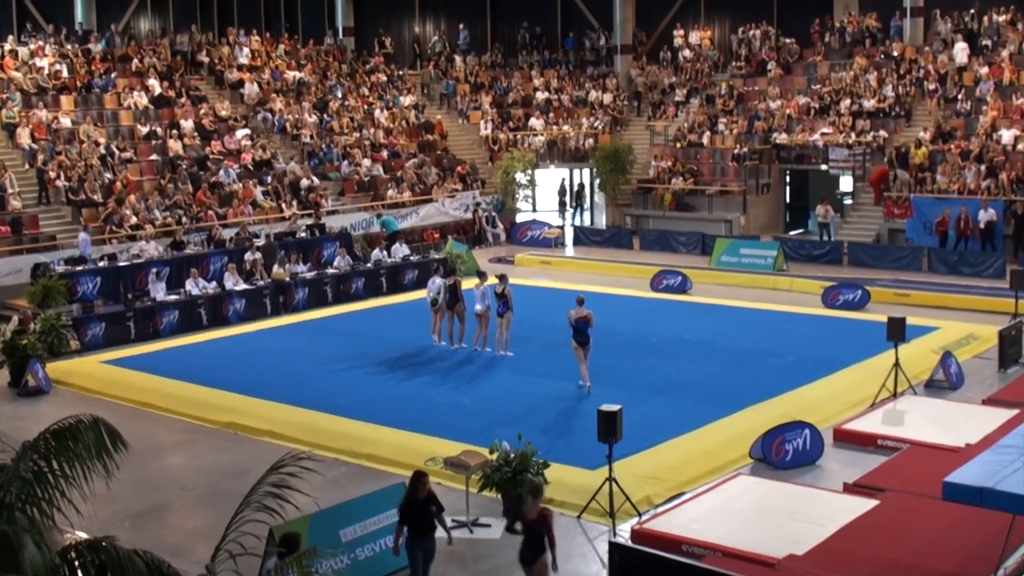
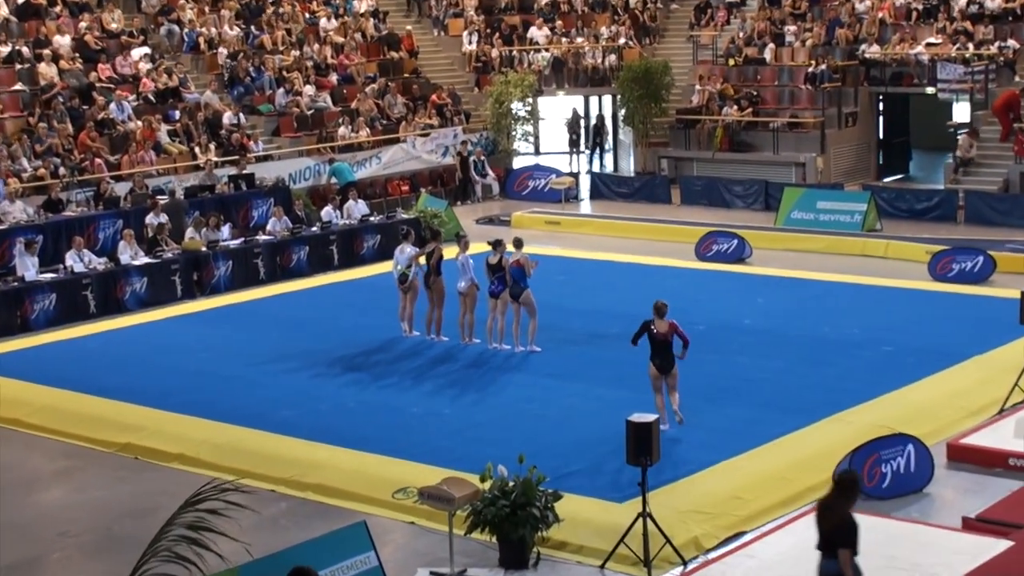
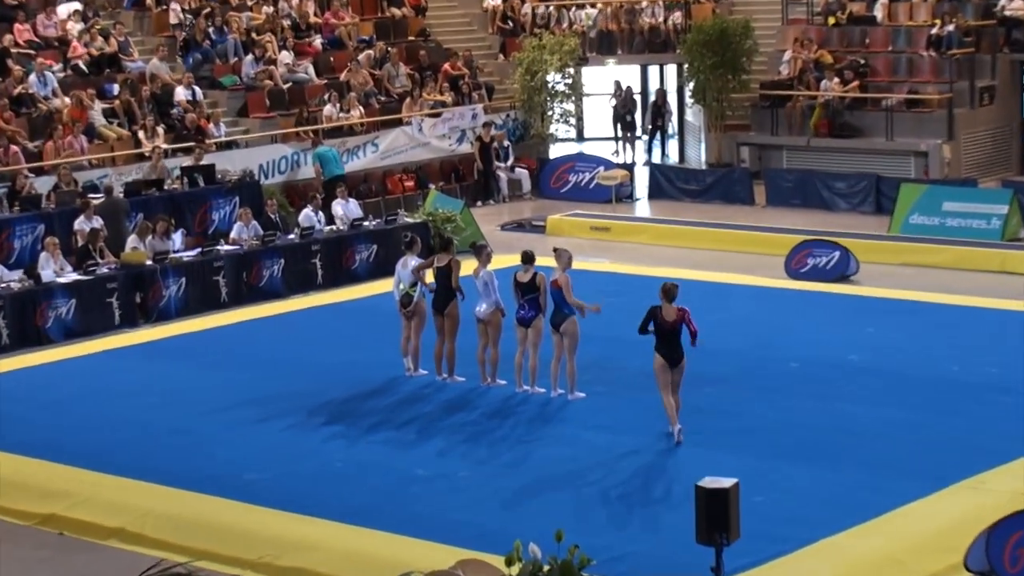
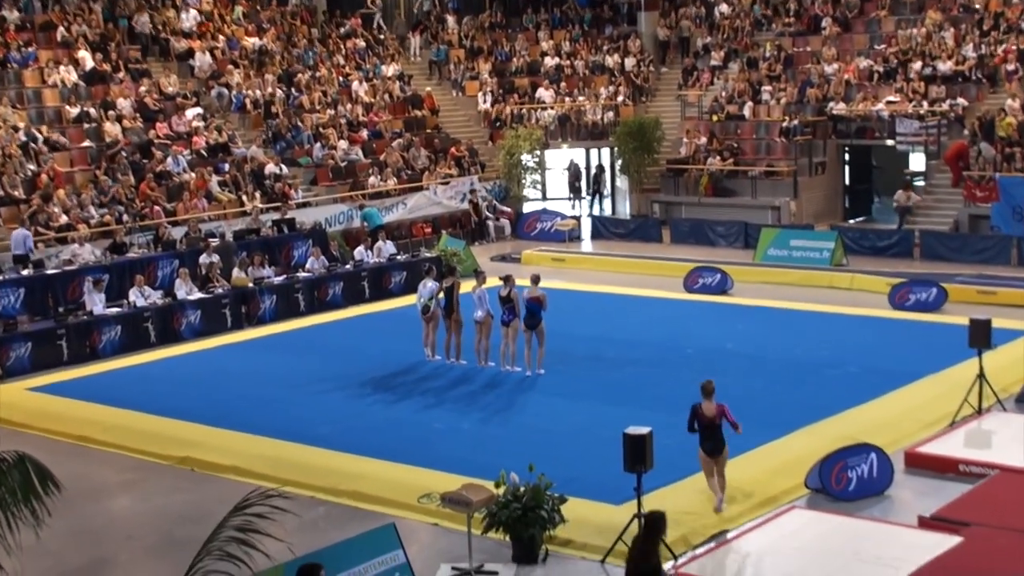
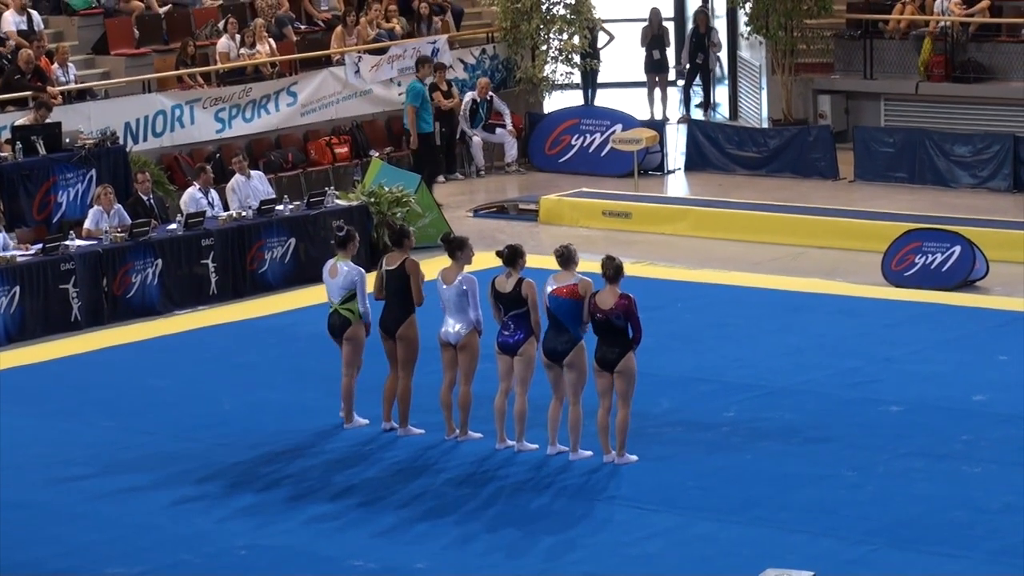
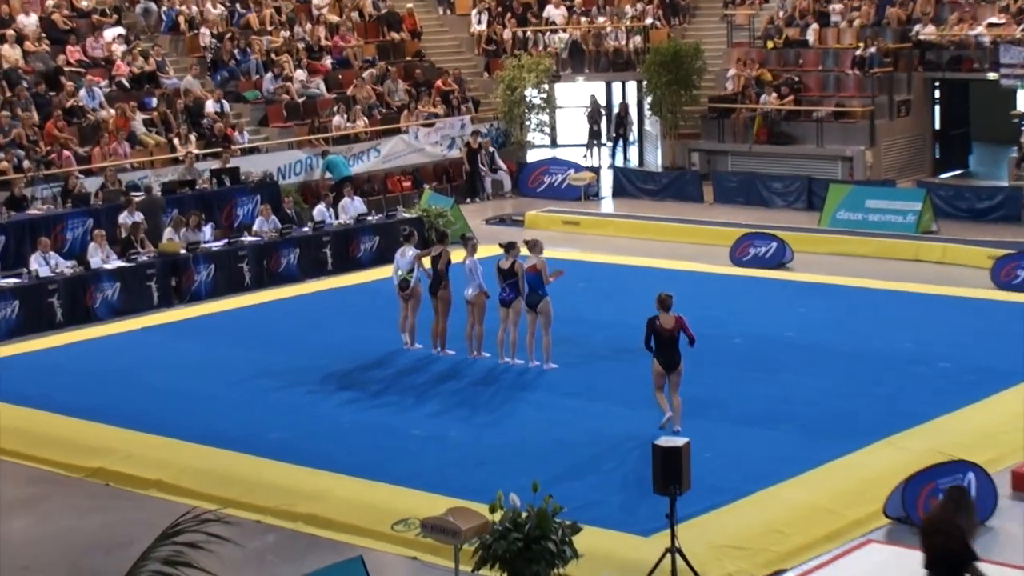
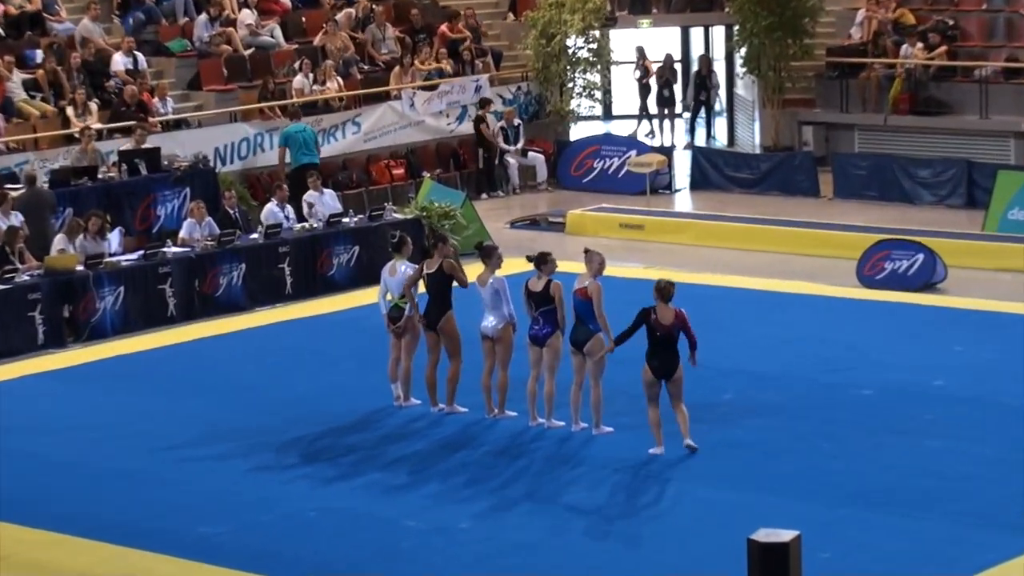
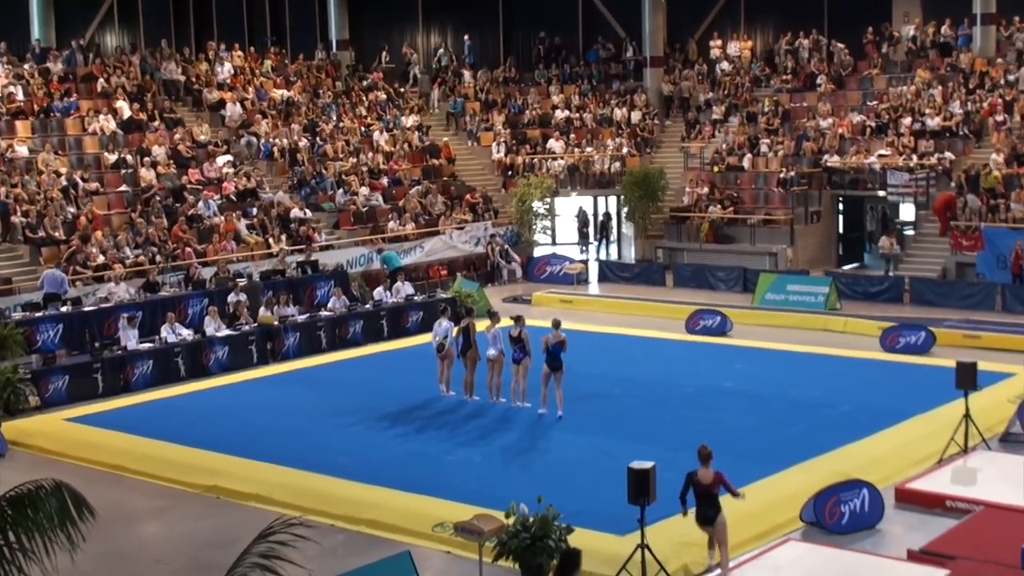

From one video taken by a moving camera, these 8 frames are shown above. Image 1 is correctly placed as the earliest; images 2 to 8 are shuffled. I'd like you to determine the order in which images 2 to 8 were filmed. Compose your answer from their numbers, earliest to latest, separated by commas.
8, 4, 2, 6, 3, 7, 5
